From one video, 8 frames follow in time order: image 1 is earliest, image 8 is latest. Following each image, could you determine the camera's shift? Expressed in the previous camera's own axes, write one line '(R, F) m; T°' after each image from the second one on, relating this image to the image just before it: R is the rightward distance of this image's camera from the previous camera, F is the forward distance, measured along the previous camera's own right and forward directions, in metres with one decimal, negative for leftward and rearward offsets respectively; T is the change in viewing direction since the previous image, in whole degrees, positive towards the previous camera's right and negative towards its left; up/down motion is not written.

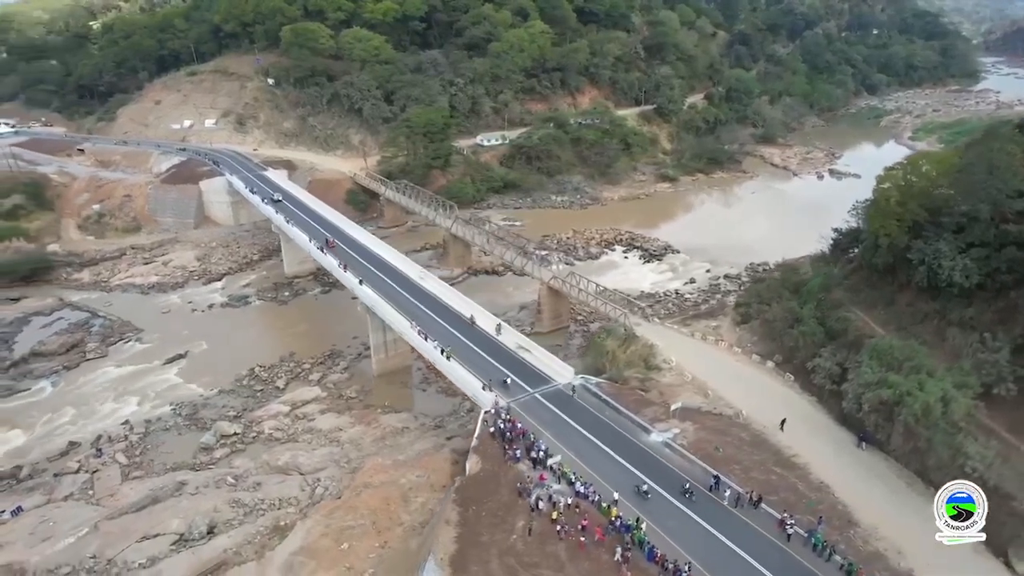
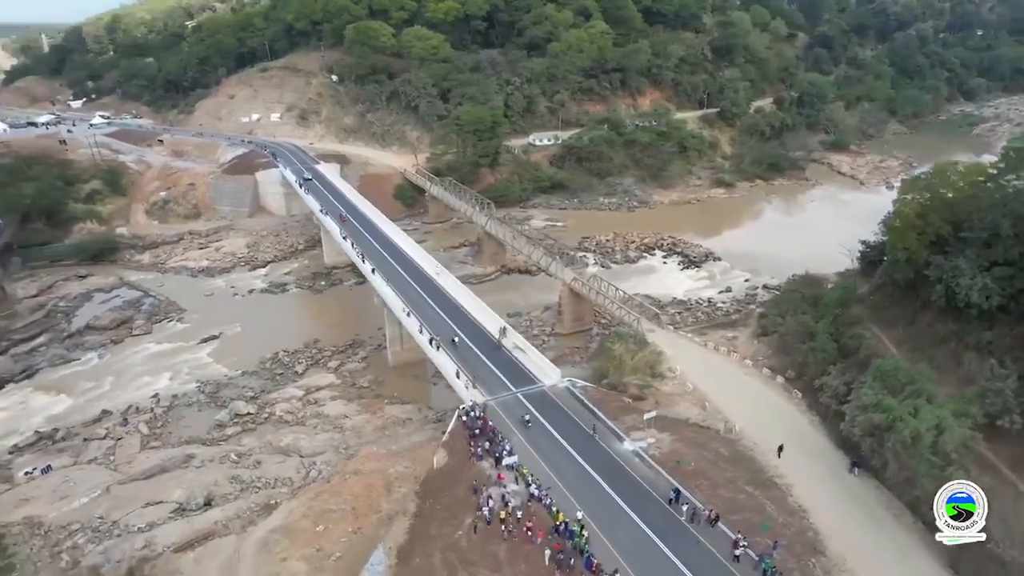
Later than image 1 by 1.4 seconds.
(+3.4, +0.2) m; -6°
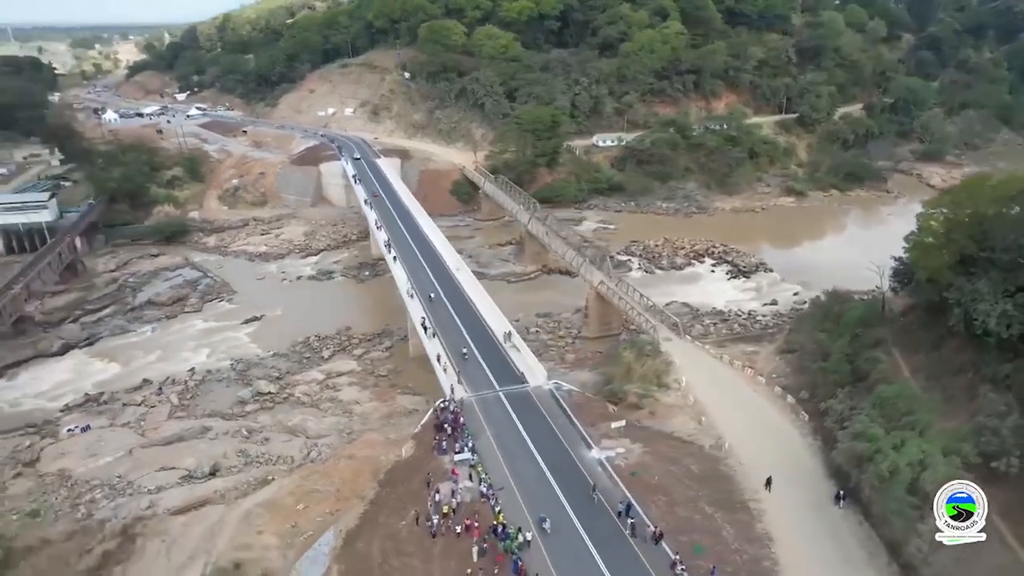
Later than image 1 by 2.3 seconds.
(+3.8, +0.3) m; -7°
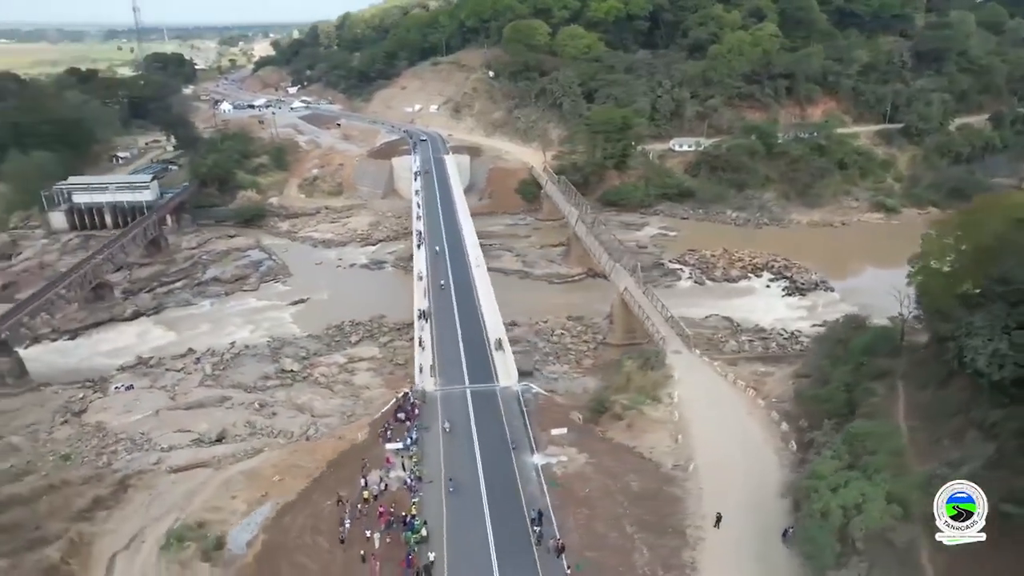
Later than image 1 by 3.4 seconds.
(+5.2, +0.4) m; -9°
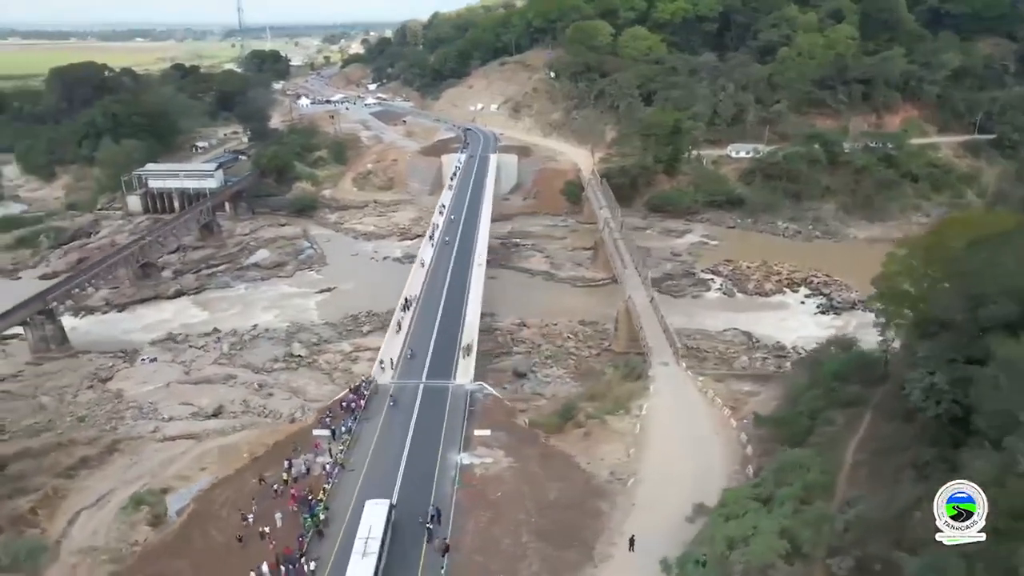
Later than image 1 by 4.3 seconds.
(+5.1, +0.3) m; -8°
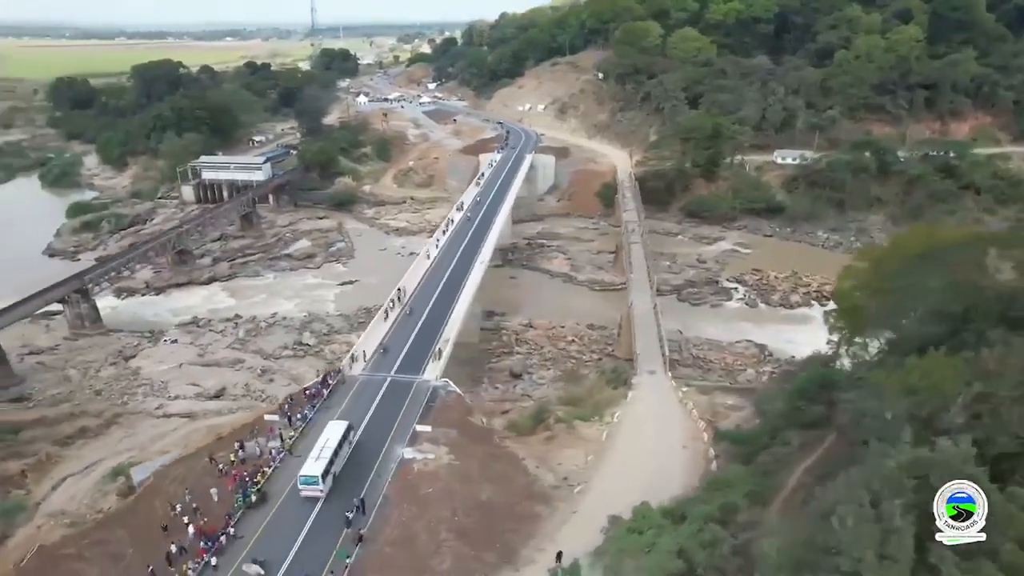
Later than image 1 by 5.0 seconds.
(+4.0, +0.2) m; -6°
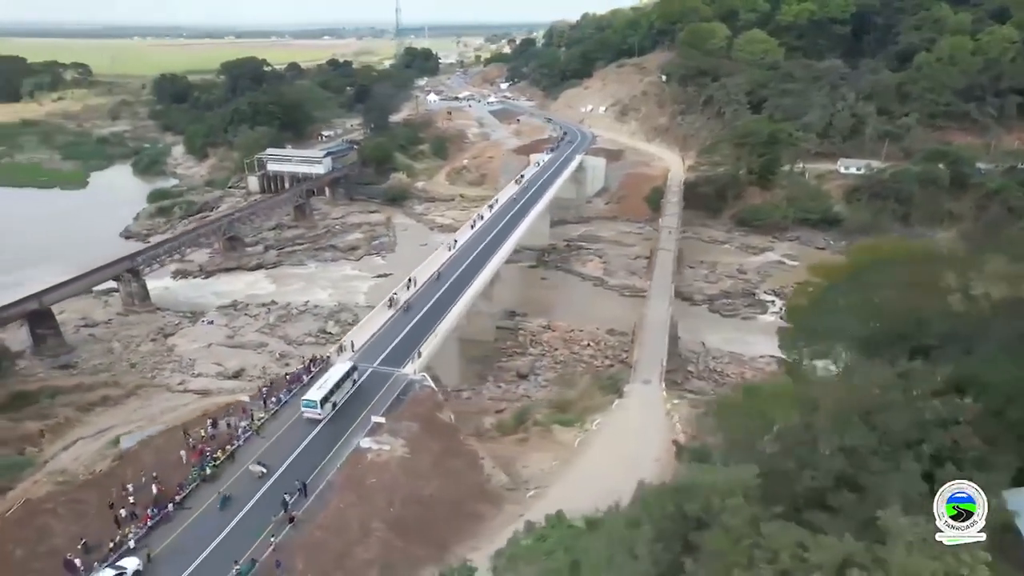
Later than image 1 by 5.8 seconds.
(+4.1, +0.2) m; -7°
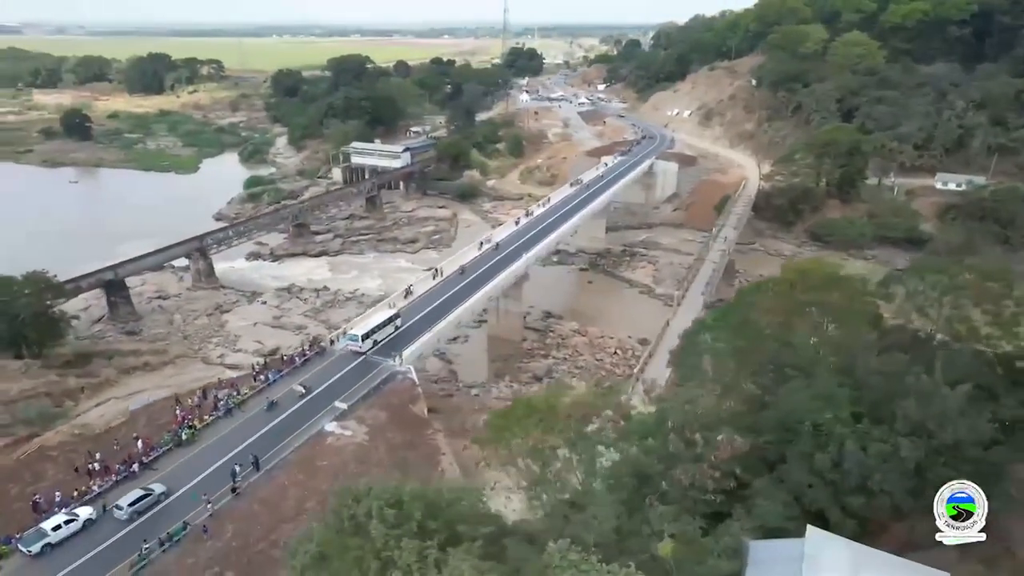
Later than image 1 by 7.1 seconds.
(+4.8, +0.5) m; -9°
